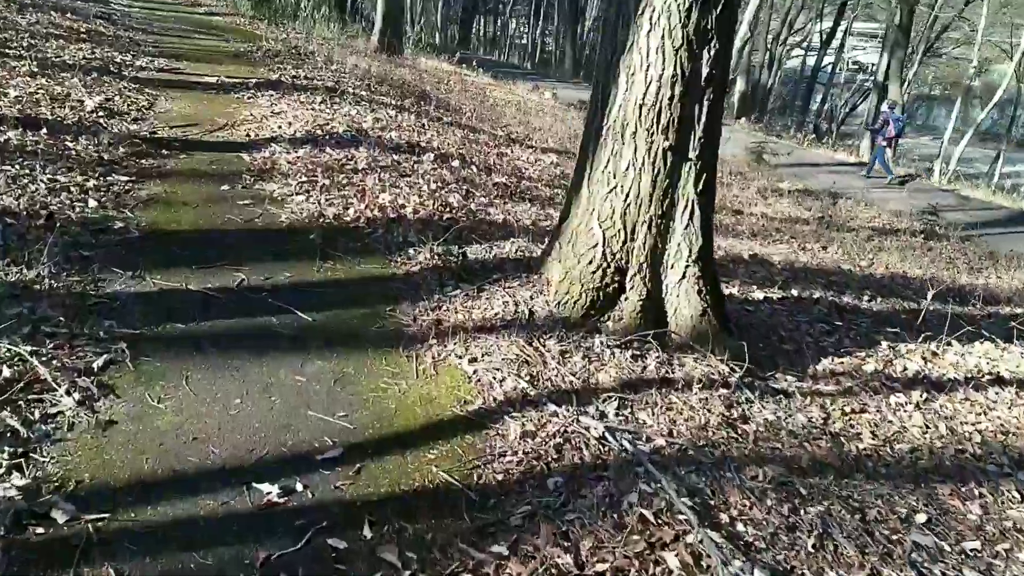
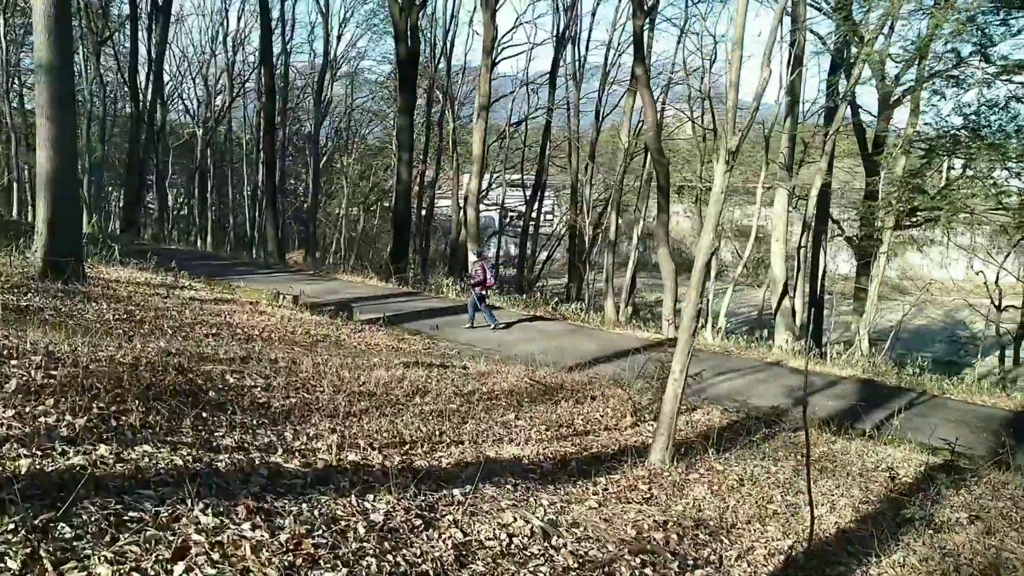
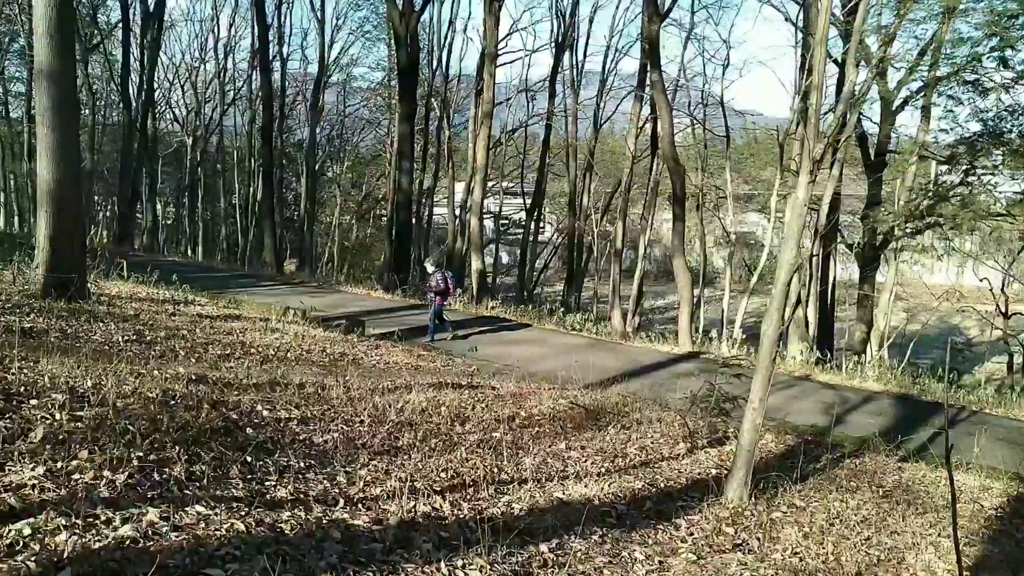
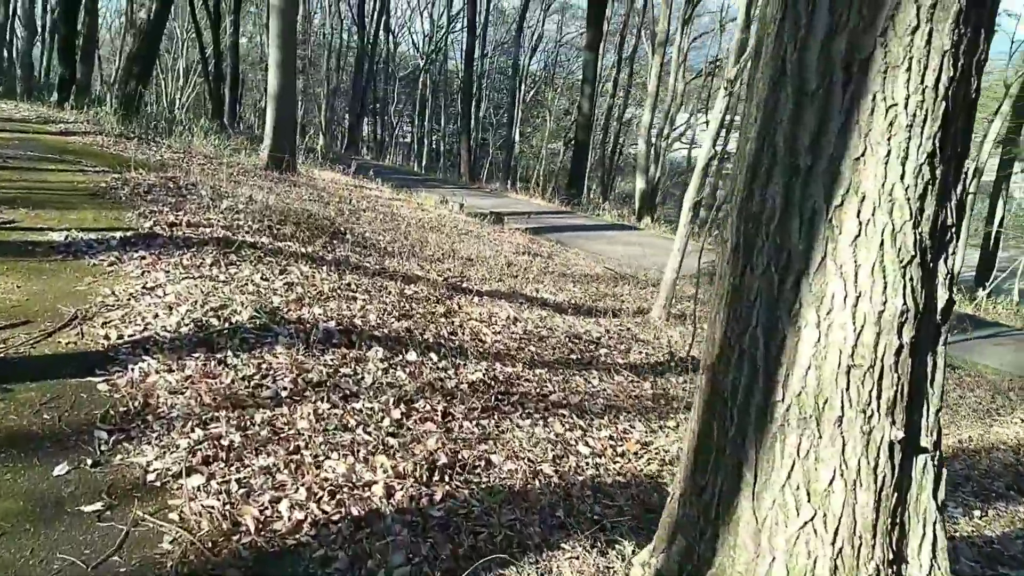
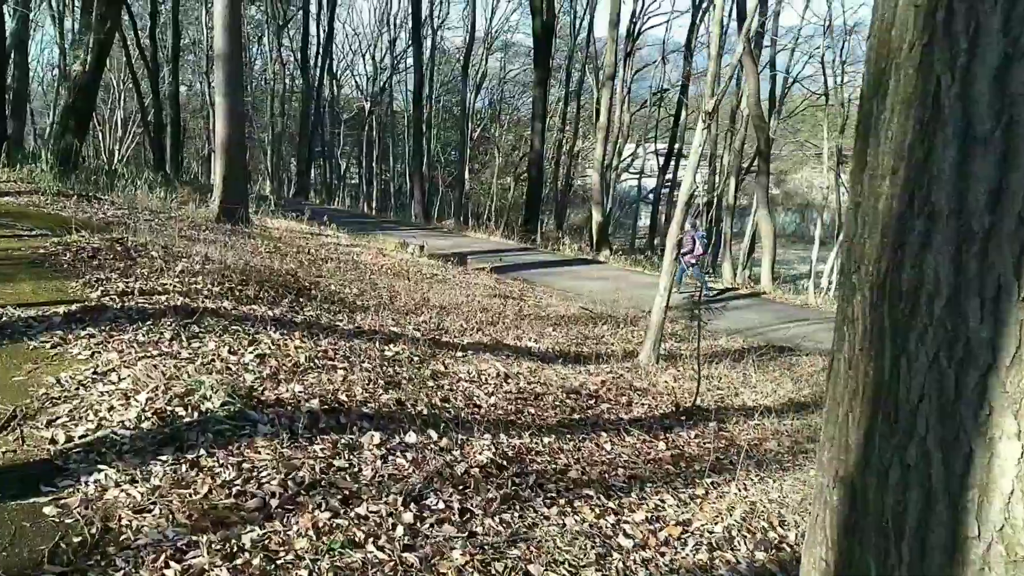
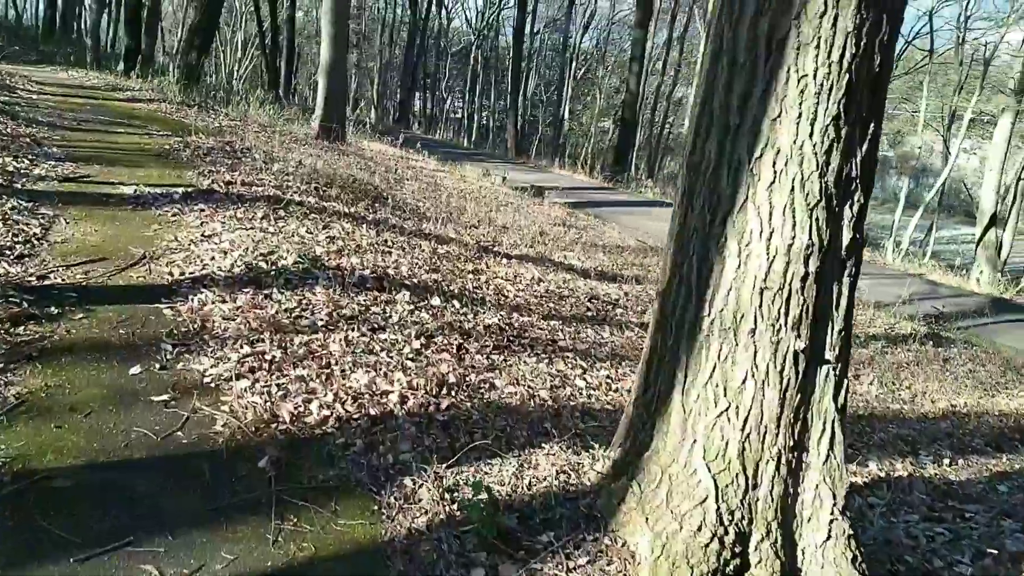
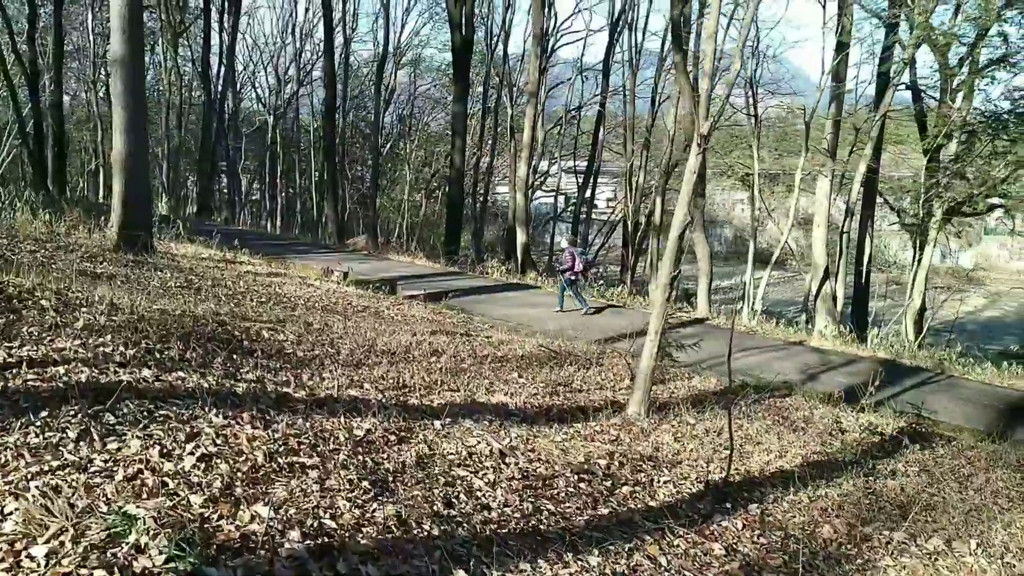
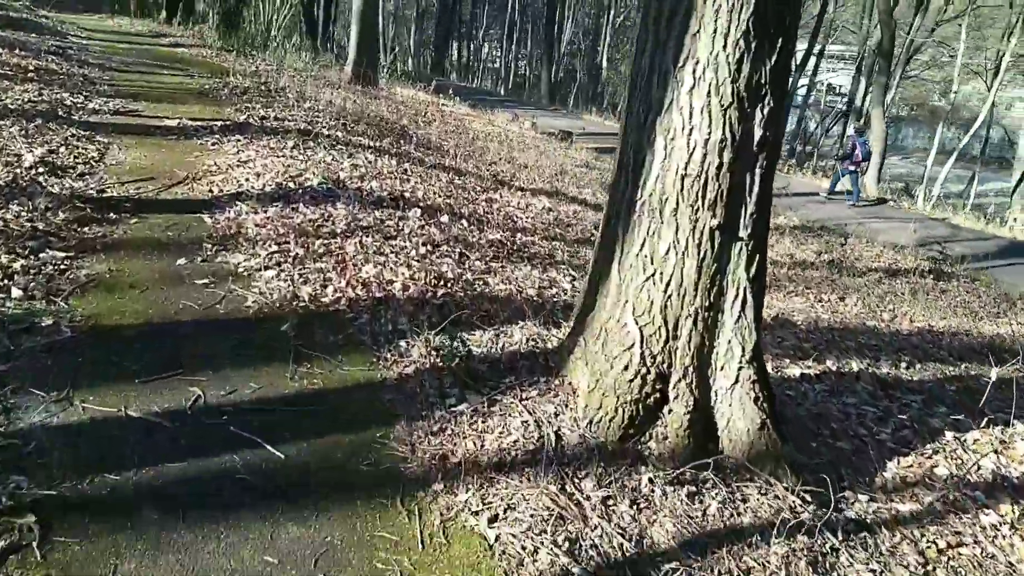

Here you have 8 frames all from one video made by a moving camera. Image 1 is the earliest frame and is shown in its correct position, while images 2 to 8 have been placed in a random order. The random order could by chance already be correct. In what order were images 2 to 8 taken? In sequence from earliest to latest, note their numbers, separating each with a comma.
8, 6, 4, 5, 7, 2, 3
